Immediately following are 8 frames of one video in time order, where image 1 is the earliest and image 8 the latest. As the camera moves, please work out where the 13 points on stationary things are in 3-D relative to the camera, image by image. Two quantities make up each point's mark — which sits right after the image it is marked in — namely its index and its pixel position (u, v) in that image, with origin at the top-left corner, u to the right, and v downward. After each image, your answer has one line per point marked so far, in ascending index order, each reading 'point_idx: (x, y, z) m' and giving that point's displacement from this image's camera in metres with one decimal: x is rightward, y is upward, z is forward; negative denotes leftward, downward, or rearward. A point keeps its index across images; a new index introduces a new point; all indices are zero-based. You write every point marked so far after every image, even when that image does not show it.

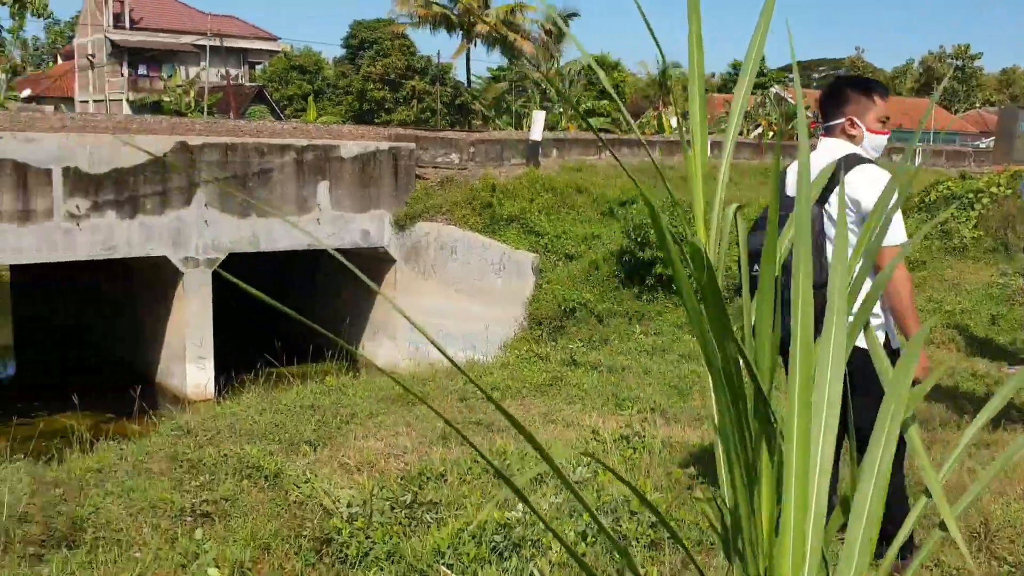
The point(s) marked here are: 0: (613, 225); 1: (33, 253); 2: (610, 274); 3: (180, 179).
0: (+1.6, +1.0, +14.8) m
1: (-5.9, +0.4, +11.9) m
2: (+1.3, +0.2, +13.3) m
3: (-4.4, +1.5, +12.9) m
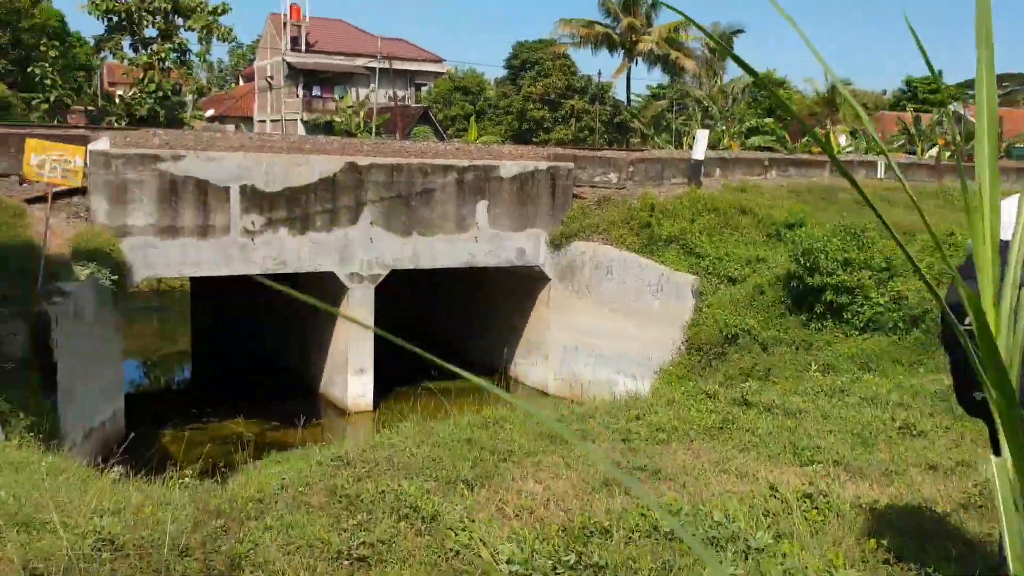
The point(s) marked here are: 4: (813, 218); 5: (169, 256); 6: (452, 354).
0: (+3.9, +0.6, +14.2) m
1: (-3.9, +0.3, +12.5) m
2: (+3.5, -0.1, +12.8) m
3: (-2.3, +1.2, +13.3) m
4: (+4.7, +1.1, +15.1) m
5: (-4.4, +0.4, +12.3) m
6: (-1.1, -1.3, +18.0) m
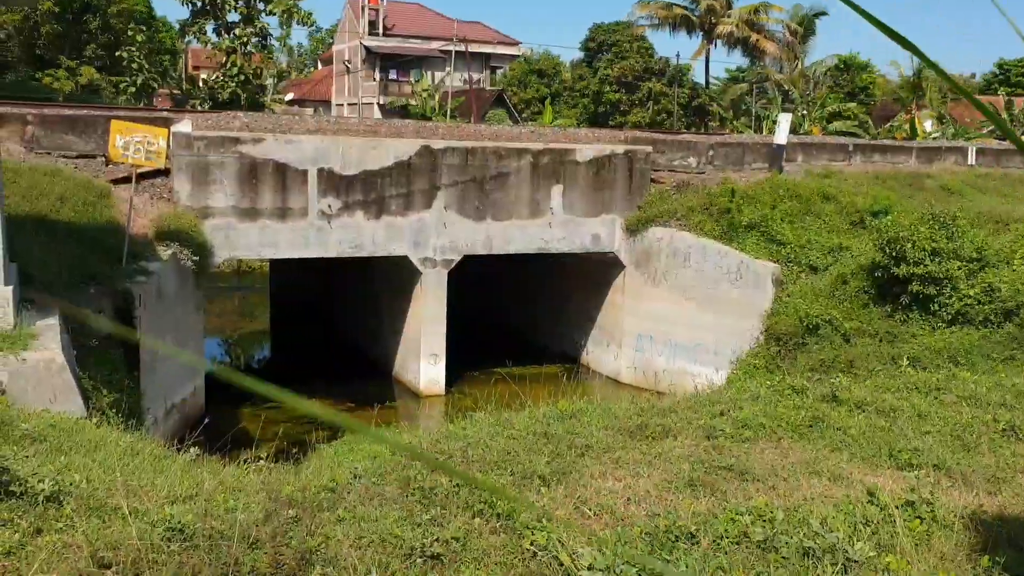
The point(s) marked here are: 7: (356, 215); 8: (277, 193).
0: (+5.0, +0.7, +13.7) m
1: (-3.0, +0.5, +12.7) m
2: (+4.4, 0.0, +12.3) m
3: (-1.2, +1.5, +13.3) m
4: (+5.9, +1.2, +14.5) m
5: (-3.4, +0.7, +12.4) m
6: (+0.2, -1.0, +17.9) m
7: (-2.1, +1.0, +13.0) m
8: (-3.0, +1.2, +12.4) m
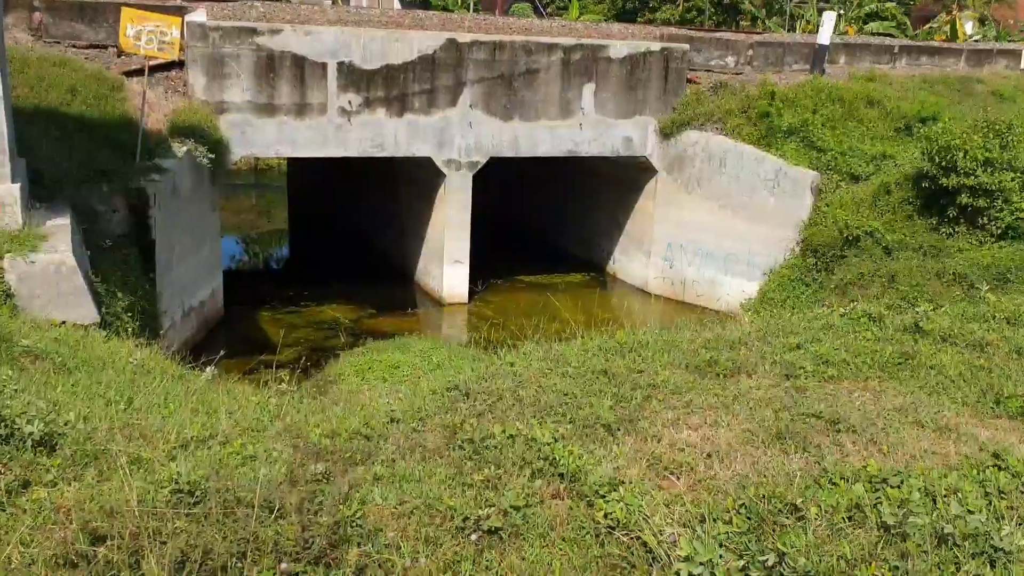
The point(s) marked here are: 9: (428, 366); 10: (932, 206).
0: (+5.4, +1.9, +13.1) m
1: (-2.6, +1.8, +12.2) m
2: (+4.8, +1.1, +11.8) m
3: (-0.8, +2.8, +12.6) m
4: (+6.3, +2.5, +13.8) m
5: (-3.1, +1.9, +11.9) m
6: (+0.7, +0.7, +17.5) m
7: (-1.7, +2.3, +12.4) m
8: (-2.7, +2.5, +11.9) m
9: (-0.9, -0.8, +9.9) m
10: (+5.0, +1.0, +11.4) m
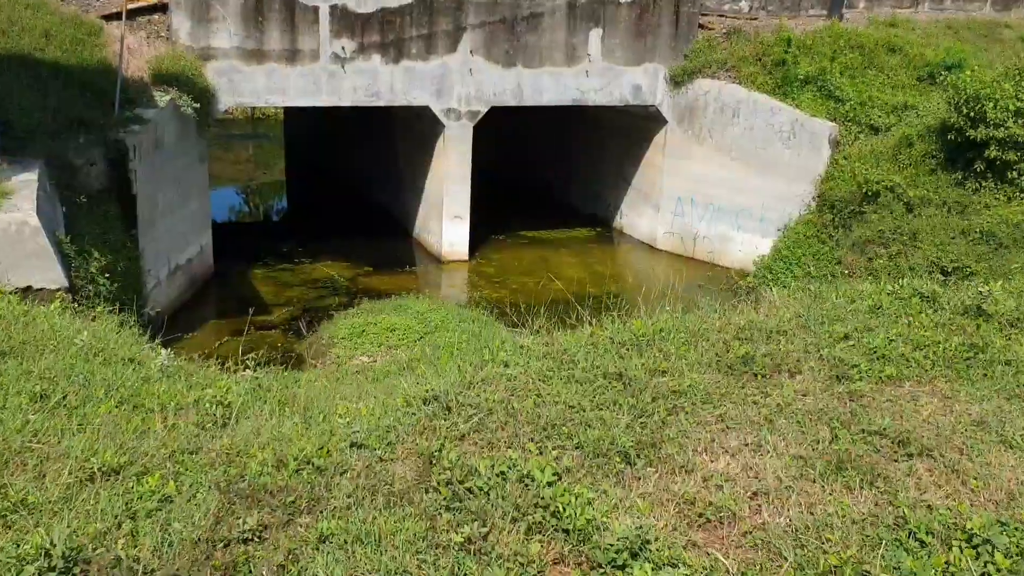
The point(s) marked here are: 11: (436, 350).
0: (+5.4, +2.5, +12.4) m
1: (-2.6, +2.3, +11.6) m
2: (+4.8, +1.6, +11.2) m
3: (-0.8, +3.3, +12.0) m
4: (+6.3, +3.1, +13.1) m
5: (-3.0, +2.4, +11.3) m
6: (+0.7, +1.5, +16.9) m
7: (-1.7, +2.8, +11.8) m
8: (-2.6, +3.0, +11.2) m
9: (-0.9, -0.4, +9.4) m
10: (+5.0, +1.5, +10.8) m
11: (-0.7, -0.6, +8.7) m
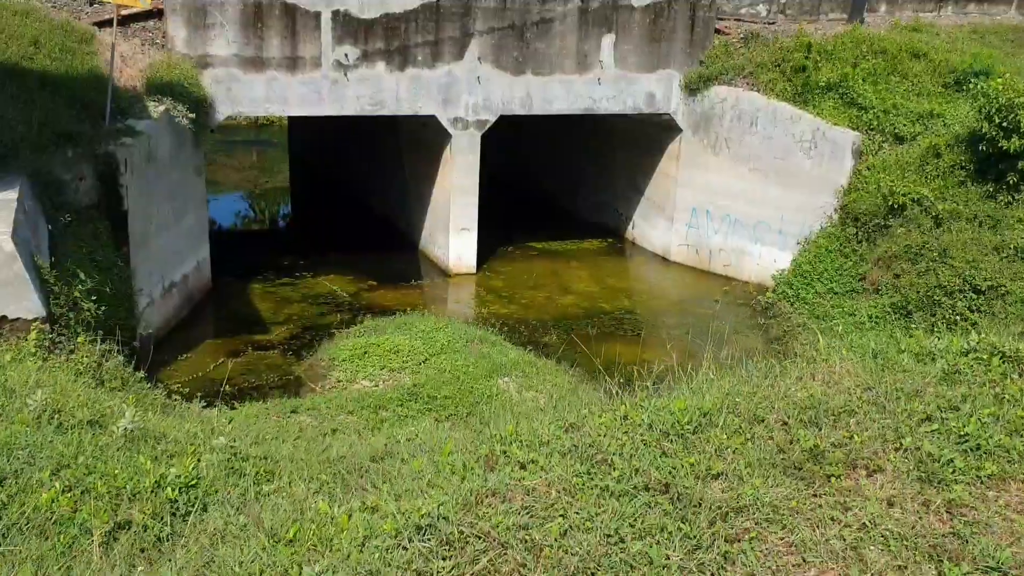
0: (+5.5, +2.3, +11.9) m
1: (-2.5, +2.1, +11.1) m
2: (+4.9, +1.4, +10.7) m
3: (-0.7, +3.1, +11.5) m
4: (+6.4, +2.9, +12.6) m
5: (-2.9, +2.2, +10.9) m
6: (+0.9, +1.3, +16.5) m
7: (-1.6, +2.6, +11.3) m
8: (-2.5, +2.8, +10.8) m
9: (-0.8, -0.6, +8.9) m
10: (+5.1, +1.3, +10.3) m
11: (-0.6, -0.8, +8.3) m
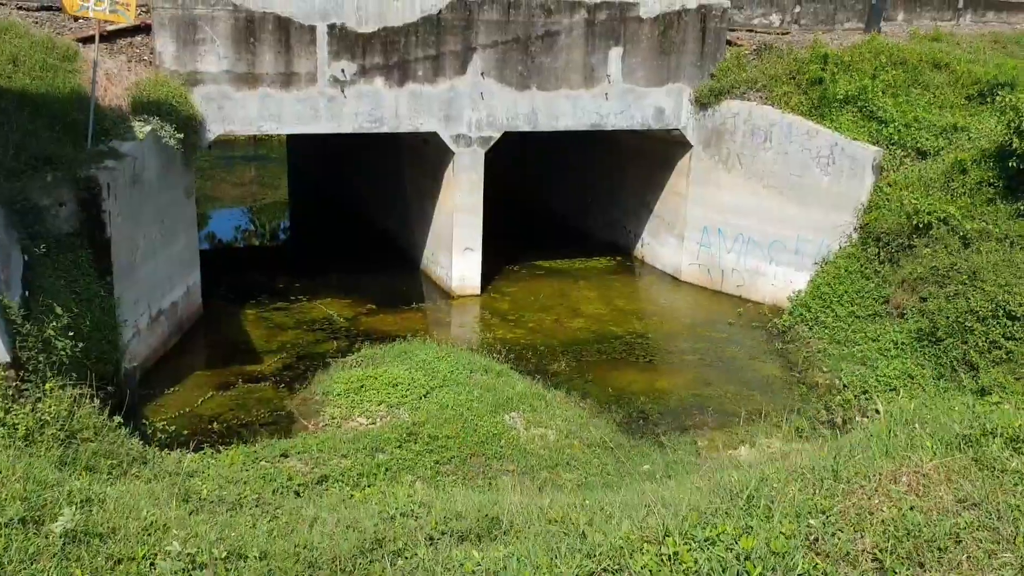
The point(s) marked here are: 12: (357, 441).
0: (+5.6, +2.1, +11.4) m
1: (-2.4, +1.8, +10.7) m
2: (+5.0, +1.1, +10.2) m
3: (-0.7, +2.8, +11.1) m
4: (+6.5, +2.7, +12.1) m
5: (-2.9, +1.9, +10.4) m
6: (+1.0, +1.0, +16.0) m
7: (-1.5, +2.3, +10.9) m
8: (-2.5, +2.5, +10.3) m
9: (-0.7, -0.9, +8.4) m
10: (+5.1, +1.0, +9.8) m
11: (-0.6, -1.0, +7.8) m
12: (-1.2, -1.1, +7.2) m
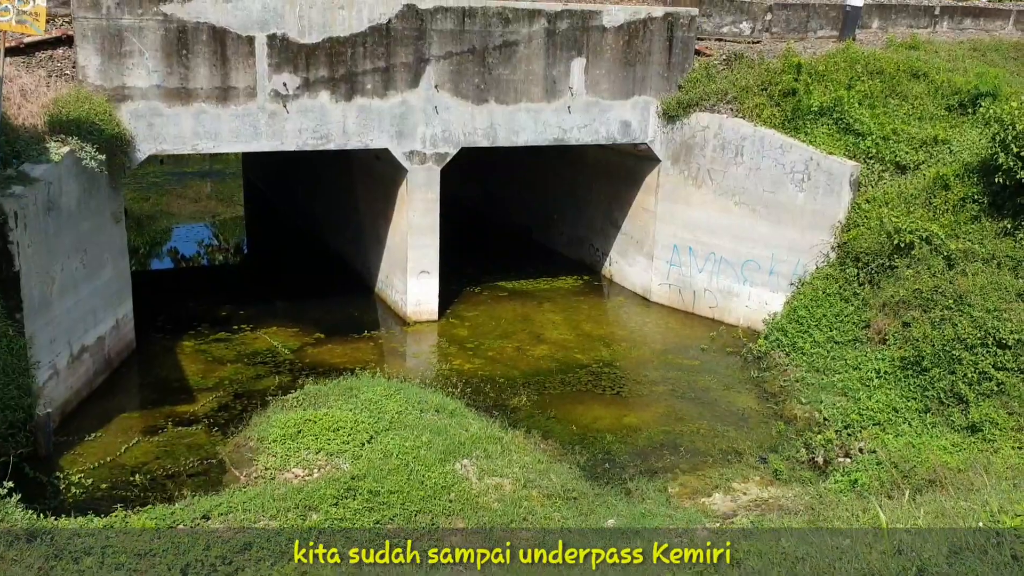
0: (+5.1, +1.8, +10.9) m
1: (-2.9, +1.5, +9.9) m
2: (+4.5, +0.9, +9.6) m
3: (-1.1, +2.5, +10.4) m
4: (+6.0, +2.4, +11.6) m
5: (-3.3, +1.6, +9.6) m
6: (+0.4, +0.7, +15.3) m
7: (-2.0, +2.0, +10.1) m
8: (-3.0, +2.2, +9.6) m
9: (-1.1, -1.1, +7.7) m
10: (+4.7, +0.8, +9.2) m
11: (-0.9, -1.3, +7.0) m
12: (-1.5, -1.4, +6.4) m
